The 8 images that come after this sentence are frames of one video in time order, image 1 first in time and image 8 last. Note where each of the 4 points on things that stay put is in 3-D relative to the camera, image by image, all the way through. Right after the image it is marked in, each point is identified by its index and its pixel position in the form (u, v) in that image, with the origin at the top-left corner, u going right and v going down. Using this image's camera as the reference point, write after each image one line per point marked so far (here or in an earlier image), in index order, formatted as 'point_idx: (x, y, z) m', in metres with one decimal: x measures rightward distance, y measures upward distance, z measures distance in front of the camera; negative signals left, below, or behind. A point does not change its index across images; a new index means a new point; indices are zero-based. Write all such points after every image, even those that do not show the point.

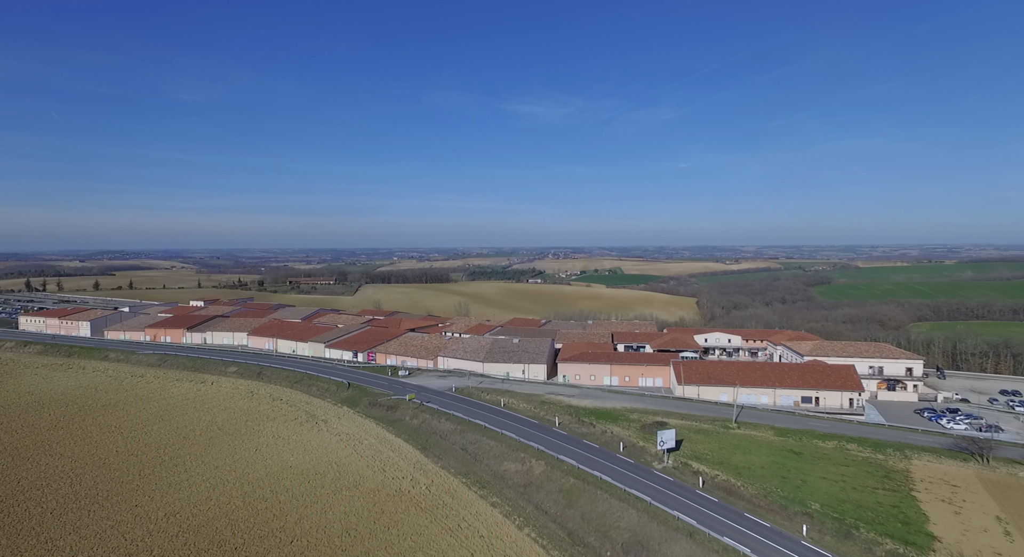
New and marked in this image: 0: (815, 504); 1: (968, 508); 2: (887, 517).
0: (+10.5, -7.8, +18.6) m
1: (+15.1, -7.6, +18.0) m
2: (+12.3, -7.9, +17.7) m
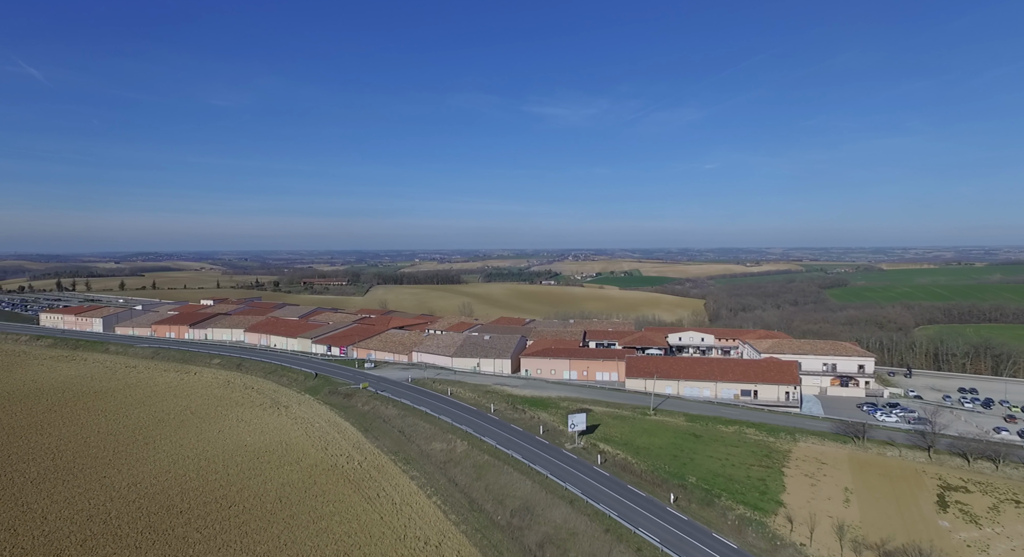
0: (+6.9, -7.7, +20.6) m
1: (+11.5, -7.5, +19.8) m
2: (+8.7, -7.7, +19.5) m
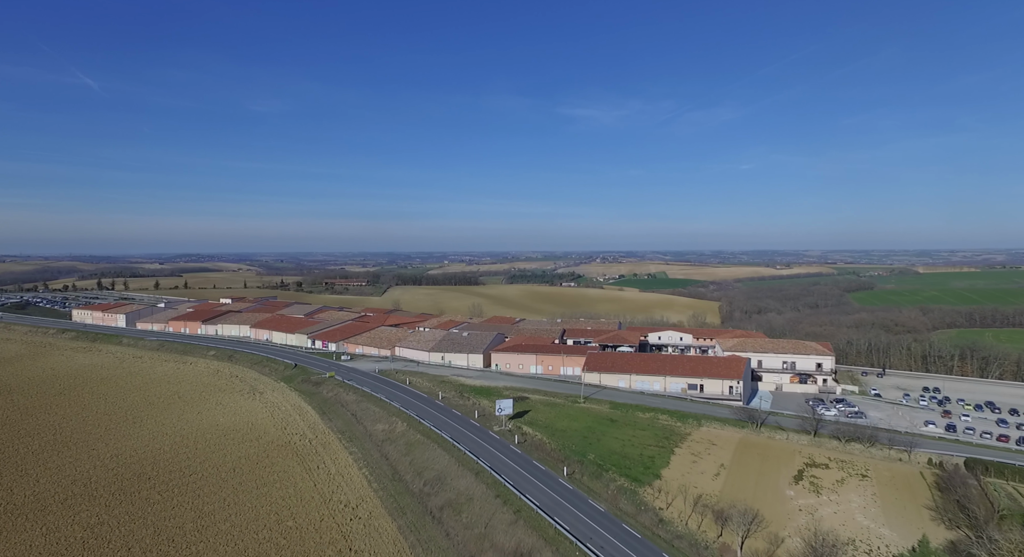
0: (+3.4, -7.6, +22.8) m
1: (+7.9, -7.4, +21.8) m
2: (+5.1, -7.6, +21.7) m
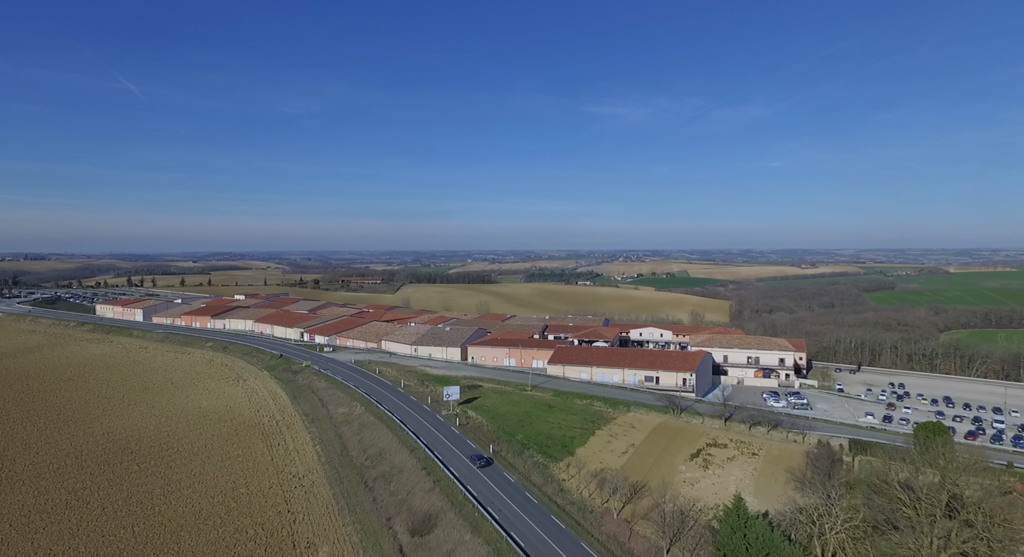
0: (+0.4, -7.4, +25.0) m
1: (+4.8, -7.2, +23.9) m
2: (+2.0, -7.4, +23.9) m
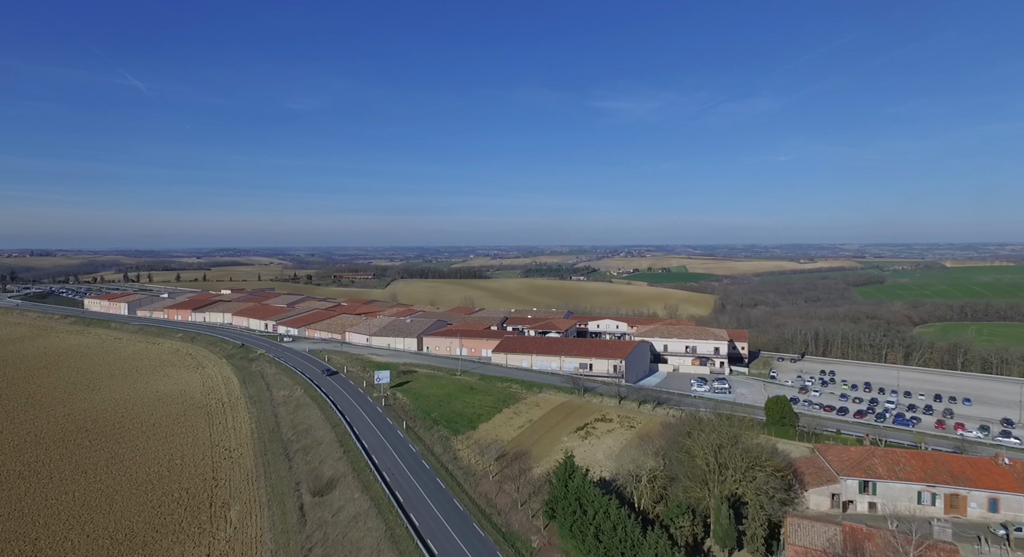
0: (-4.0, -7.0, +27.6) m
1: (+0.5, -6.8, +26.4) m
2: (-2.4, -7.1, +26.4) m
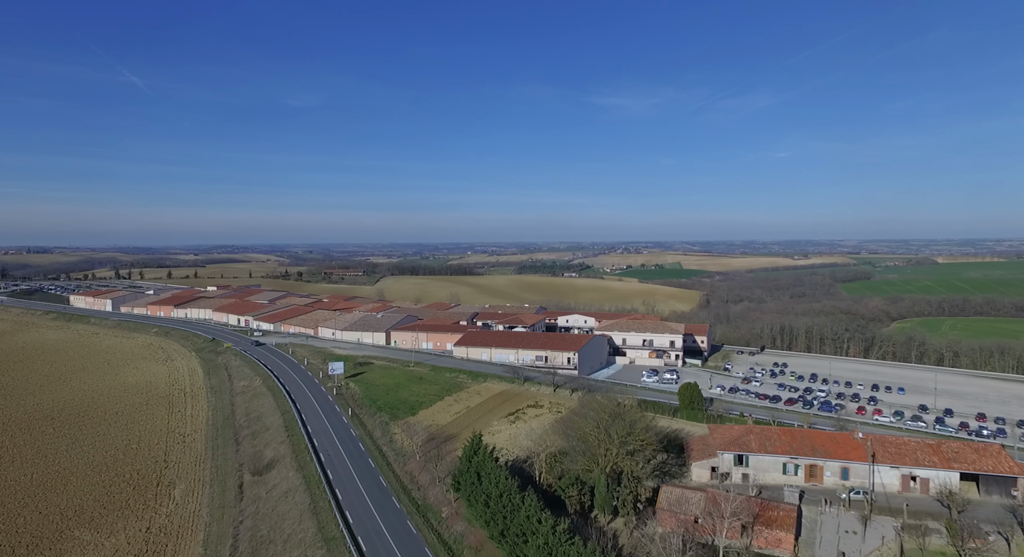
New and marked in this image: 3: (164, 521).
0: (-7.2, -6.8, +29.2) m
1: (-2.7, -6.6, +28.1) m
2: (-5.6, -6.8, +28.1) m
3: (-13.0, -9.1, +19.9) m
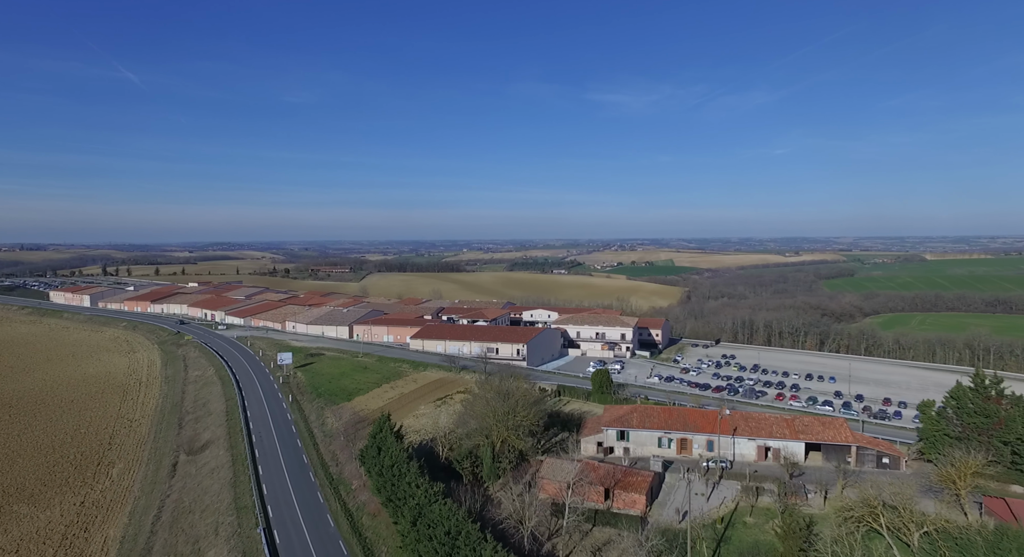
0: (-11.0, -6.4, +30.8) m
1: (-6.5, -6.2, +29.8) m
2: (-9.3, -6.4, +29.7) m
3: (-16.7, -8.8, +21.4) m
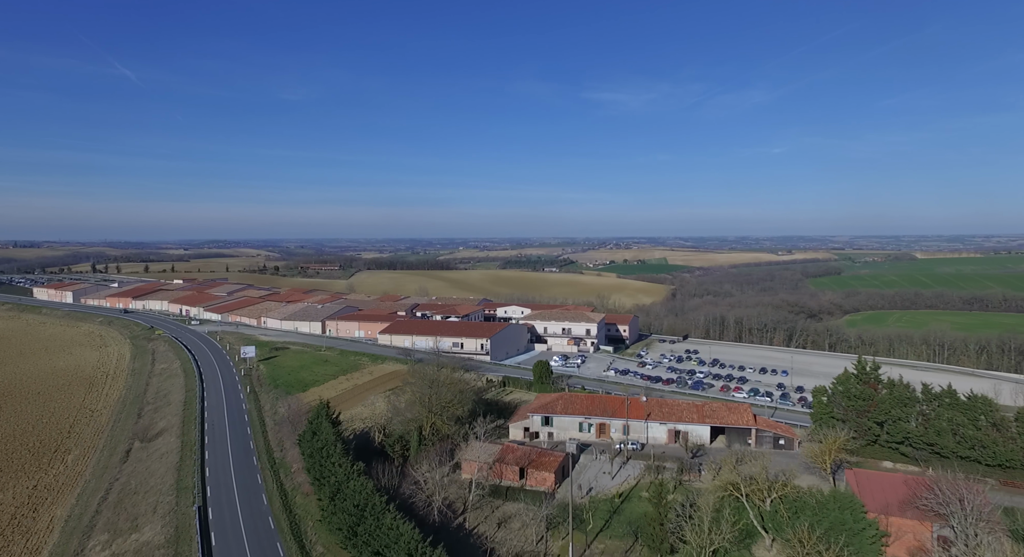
0: (-13.9, -6.1, +31.9) m
1: (-9.3, -5.9, +30.9) m
2: (-12.2, -6.2, +30.7) m
3: (-19.4, -8.5, +22.4) m
